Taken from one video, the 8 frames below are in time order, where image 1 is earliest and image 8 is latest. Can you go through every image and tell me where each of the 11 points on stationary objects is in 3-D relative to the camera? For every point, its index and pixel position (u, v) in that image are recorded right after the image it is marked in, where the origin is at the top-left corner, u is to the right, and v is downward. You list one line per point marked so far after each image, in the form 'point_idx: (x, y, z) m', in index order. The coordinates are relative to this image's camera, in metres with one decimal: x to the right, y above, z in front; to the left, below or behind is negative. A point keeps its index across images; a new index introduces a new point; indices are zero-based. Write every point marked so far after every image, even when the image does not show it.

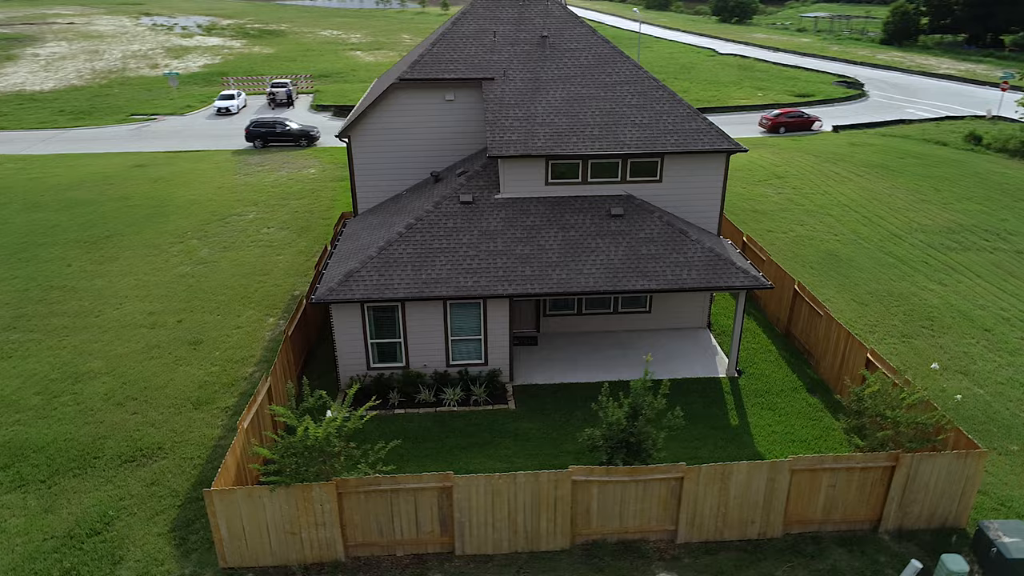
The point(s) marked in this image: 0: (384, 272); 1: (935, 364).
0: (-2.8, +0.4, +16.0) m
1: (+10.4, -1.9, +17.8) m
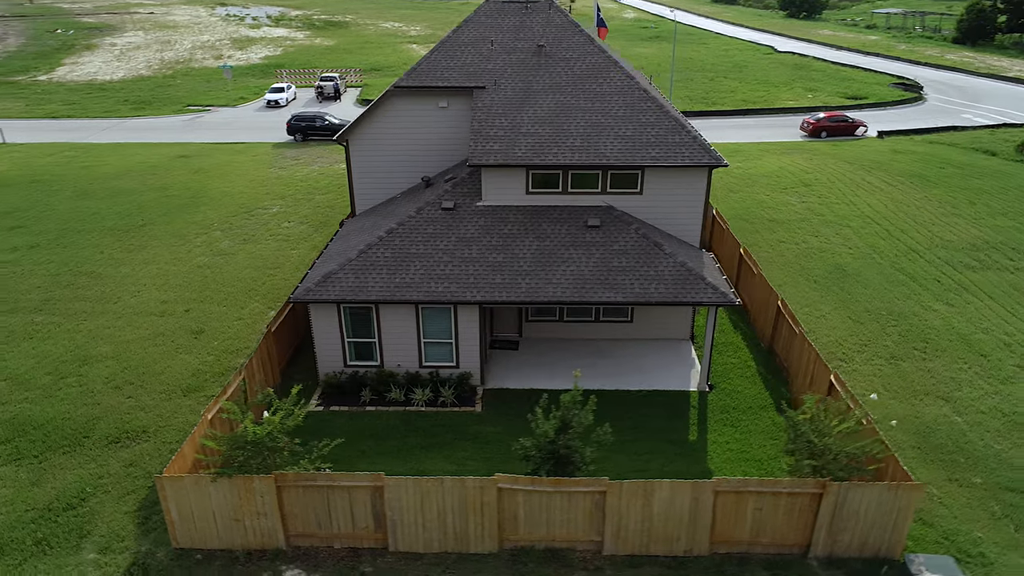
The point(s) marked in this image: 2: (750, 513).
0: (-3.5, +0.3, +16.7) m
1: (+9.7, -2.5, +17.4) m
2: (+4.0, -3.8, +12.1) m
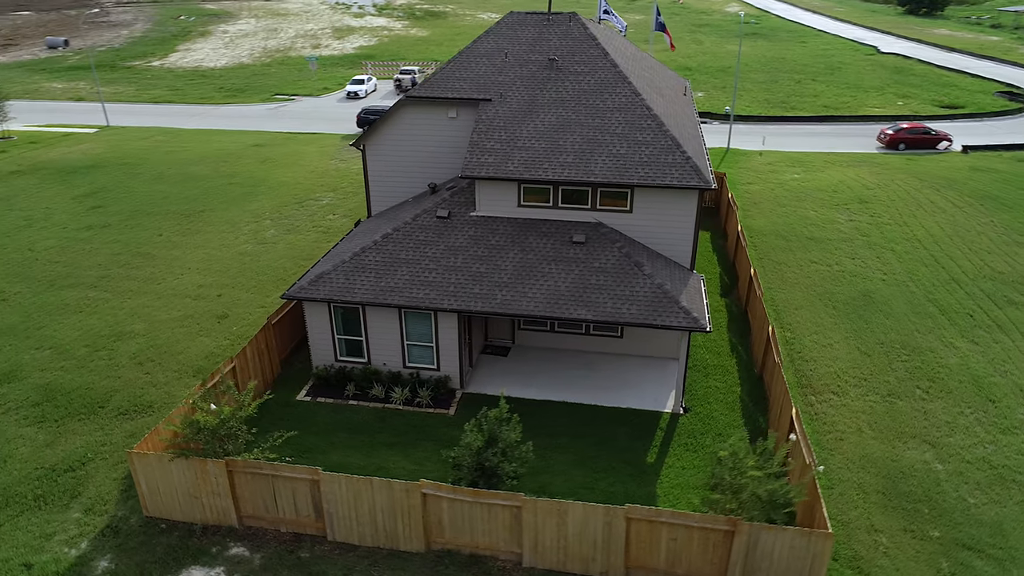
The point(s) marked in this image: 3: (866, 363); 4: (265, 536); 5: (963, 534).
0: (-4.0, +0.3, +17.7) m
1: (+9.0, -3.3, +16.7) m
2: (+2.6, -4.3, +12.2) m
3: (+9.6, -2.0, +19.5) m
4: (-4.7, -4.7, +13.7) m
5: (+8.6, -4.7, +13.8) m
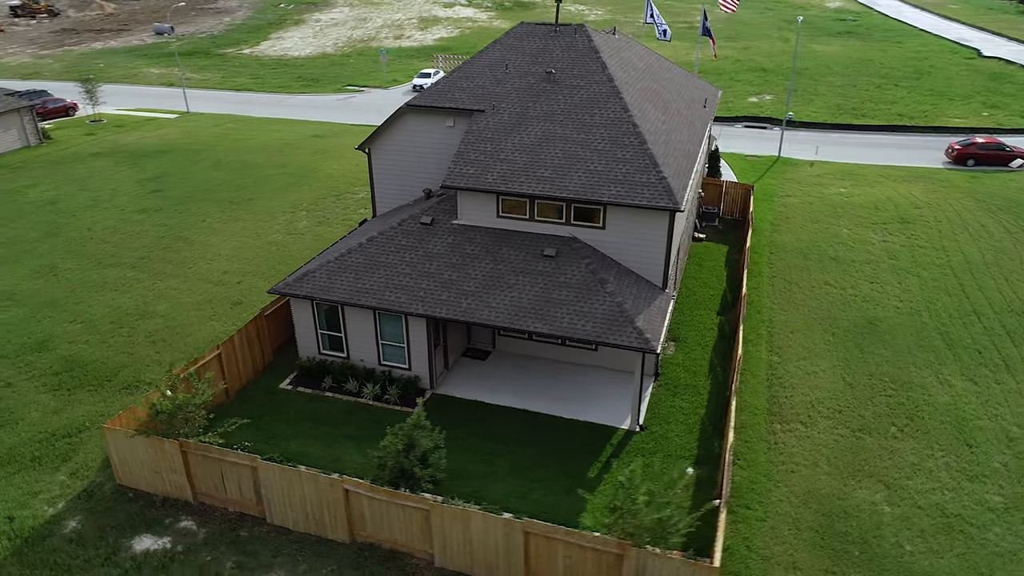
0: (-4.7, +0.3, +18.8) m
1: (+7.9, -4.1, +16.3) m
2: (+0.8, -4.7, +12.7) m
3: (+8.8, -2.8, +19.0) m
4: (-6.2, -4.7, +15.0) m
5: (+7.0, -5.5, +13.5) m
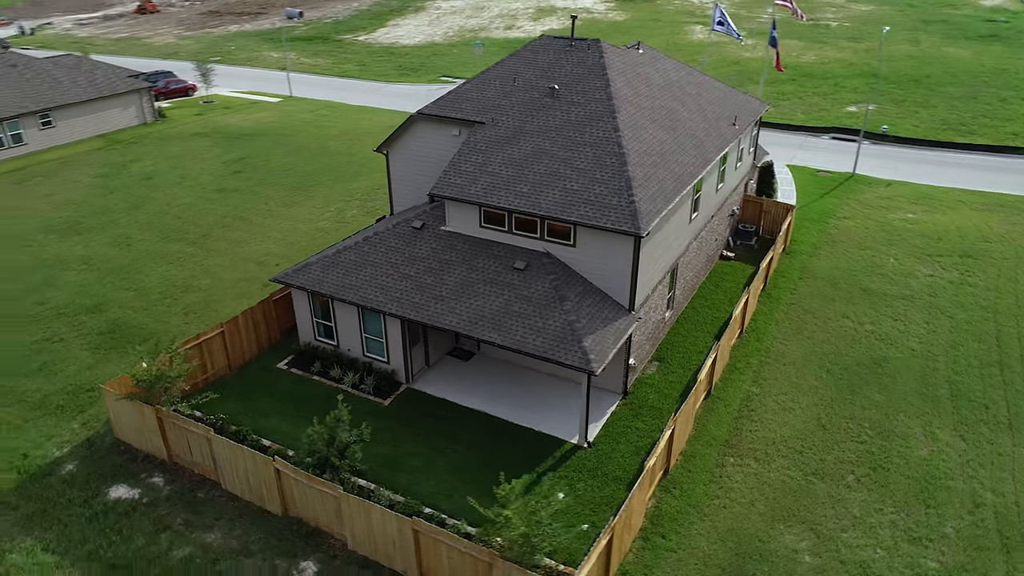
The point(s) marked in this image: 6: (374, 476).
0: (-5.3, +0.5, +20.4) m
1: (+6.3, -5.0, +16.0) m
2: (-1.3, -5.1, +13.6) m
3: (+7.8, -3.8, +18.4) m
4: (-7.8, -4.4, +17.0) m
5: (+4.9, -6.3, +13.4) m
6: (-3.2, -4.4, +16.9) m
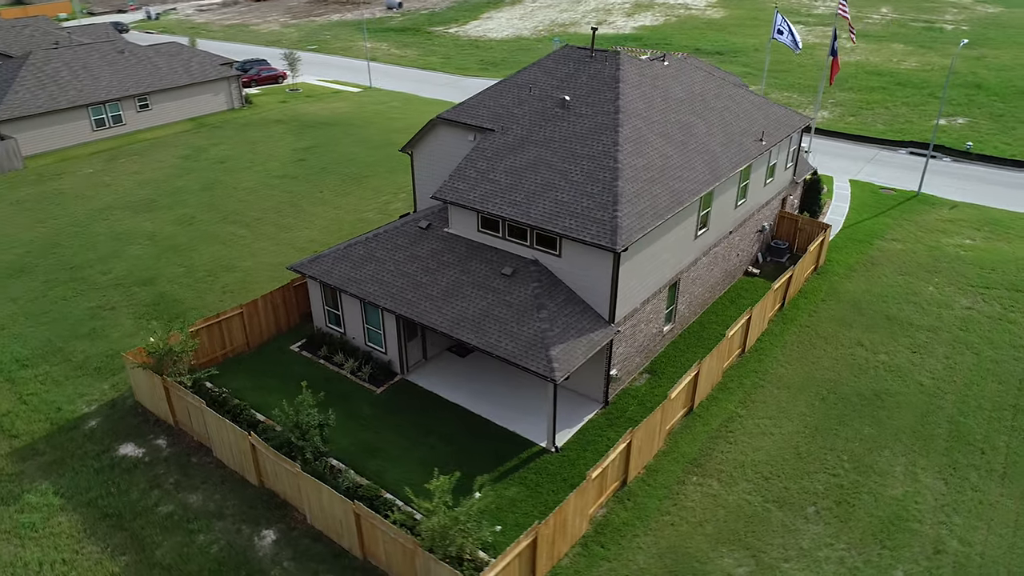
0: (-5.4, +0.8, +21.8) m
1: (+5.1, -5.6, +16.1) m
2: (-2.7, -5.1, +14.6) m
3: (+7.0, -4.4, +18.2) m
4: (-8.6, -3.9, +18.9) m
5: (+3.3, -6.8, +13.6) m
6: (-4.1, -4.3, +18.2) m
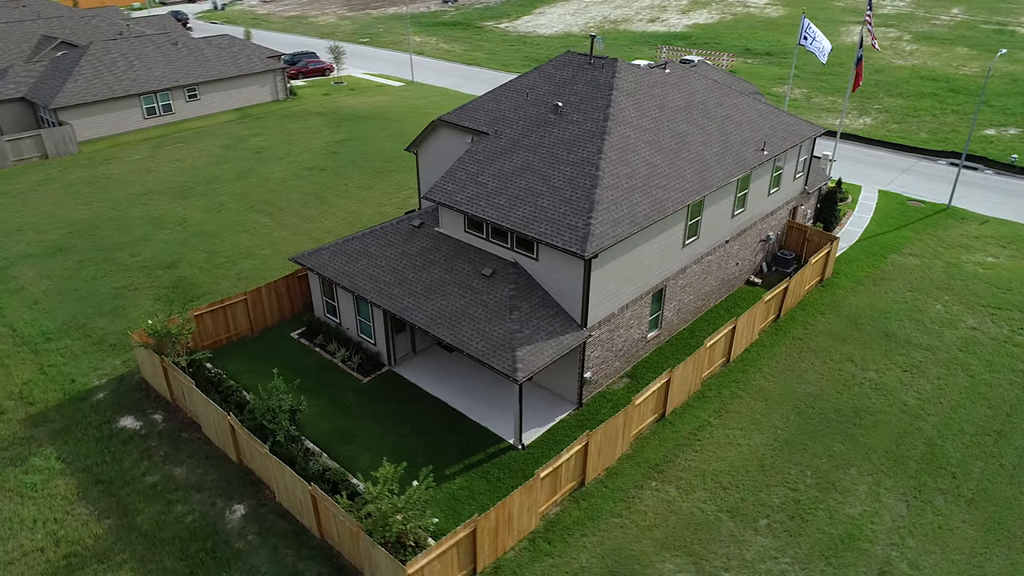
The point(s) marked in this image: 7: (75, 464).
0: (-5.7, +1.0, +22.9) m
1: (+4.0, -5.9, +16.4) m
2: (-3.9, -5.1, +15.6) m
3: (+6.1, -4.8, +18.4) m
4: (-9.4, -3.6, +20.3) m
5: (+1.9, -7.0, +14.1) m
6: (-5.0, -4.1, +19.2) m
7: (-11.2, -4.5, +18.6) m
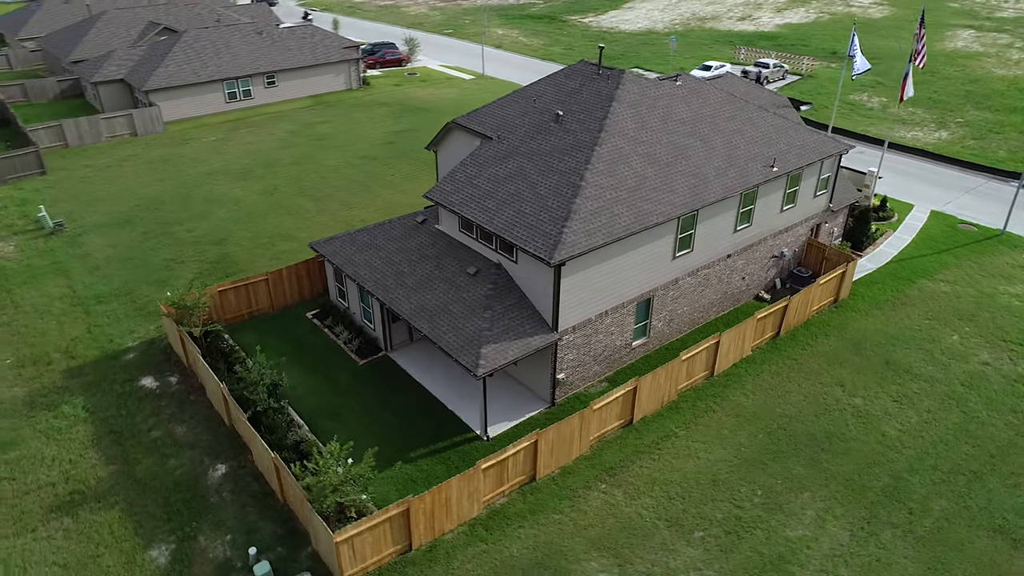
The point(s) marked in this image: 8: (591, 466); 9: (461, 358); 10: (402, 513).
0: (-5.8, +1.5, +24.6) m
1: (+2.5, -6.2, +17.1) m
2: (-5.3, -4.8, +17.3) m
3: (+4.9, -5.2, +18.8) m
4: (-10.1, -2.9, +22.6) m
5: (0.0, -7.2, +15.2) m
6: (-5.9, -3.7, +21.0) m
7: (-12.2, -3.7, +21.2) m
8: (+2.1, -4.8, +19.5) m
9: (-1.3, -1.9, +19.2) m
10: (-2.5, -5.0, +16.2) m
